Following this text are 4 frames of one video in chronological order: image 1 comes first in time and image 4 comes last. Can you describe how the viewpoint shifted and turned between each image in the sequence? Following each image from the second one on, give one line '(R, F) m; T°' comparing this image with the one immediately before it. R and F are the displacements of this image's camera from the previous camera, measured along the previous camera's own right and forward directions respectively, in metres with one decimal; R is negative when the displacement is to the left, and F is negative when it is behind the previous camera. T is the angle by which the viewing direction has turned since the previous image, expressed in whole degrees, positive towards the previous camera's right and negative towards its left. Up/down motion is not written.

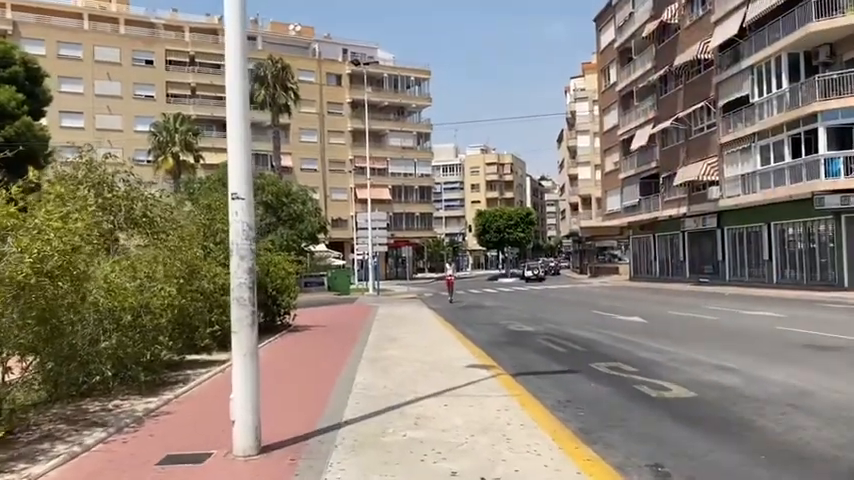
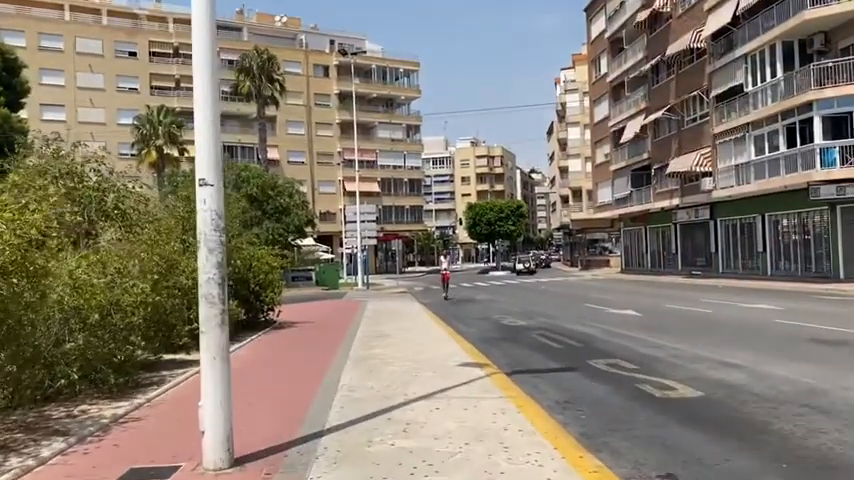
(0.0, +0.6) m; +1°
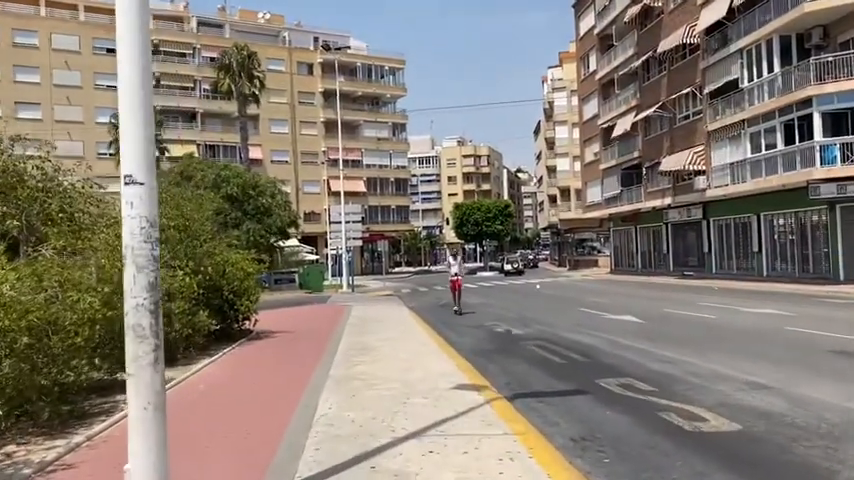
(0.0, +1.3) m; +1°
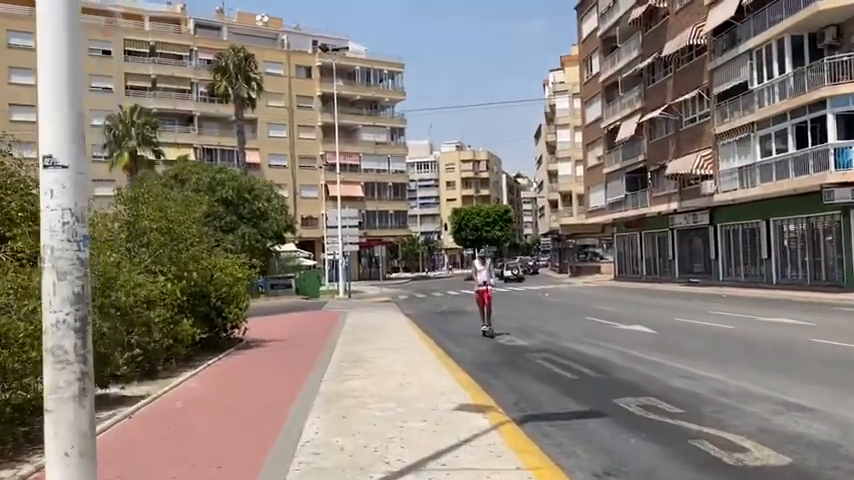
(0.0, +1.0) m; 0°
